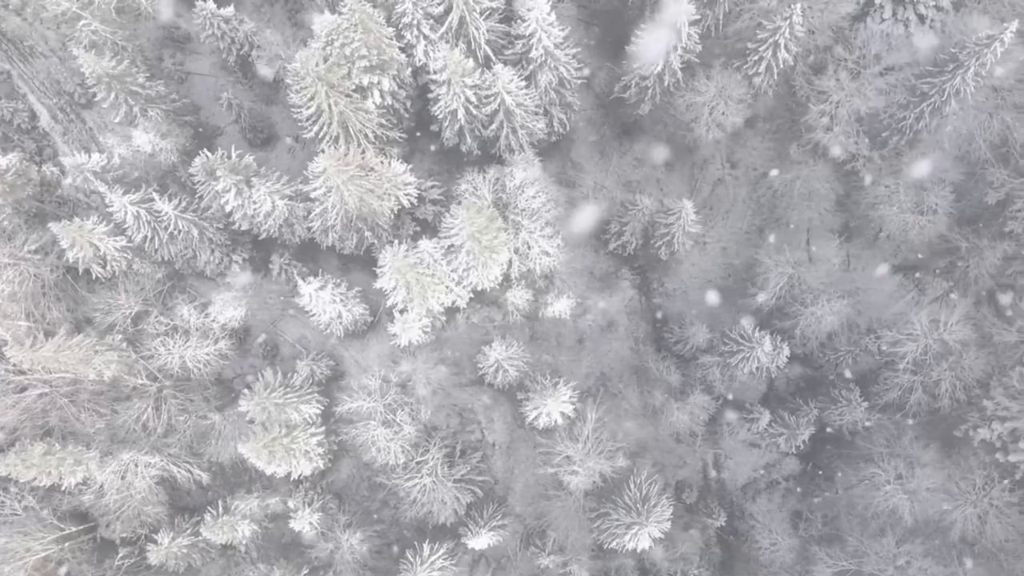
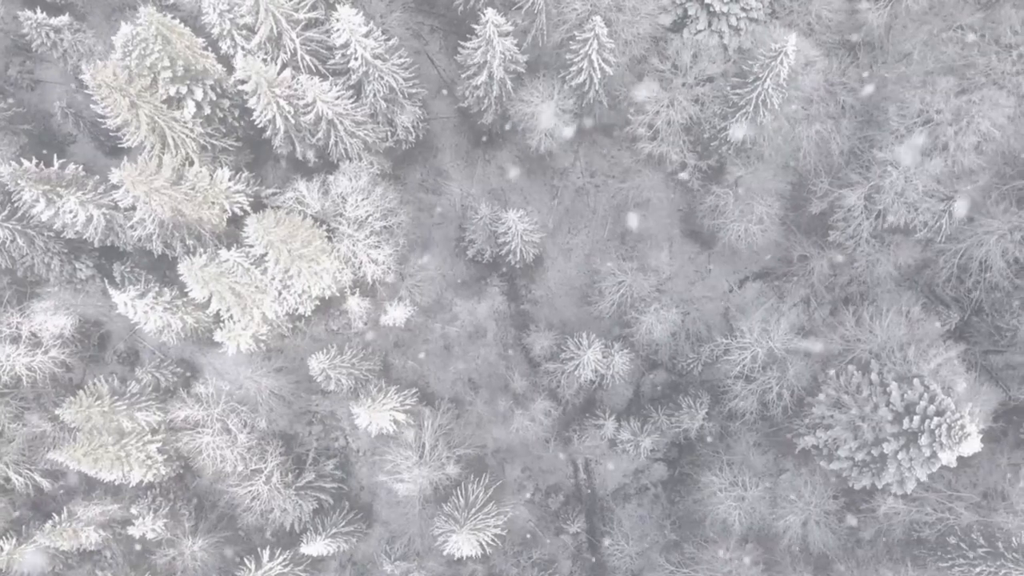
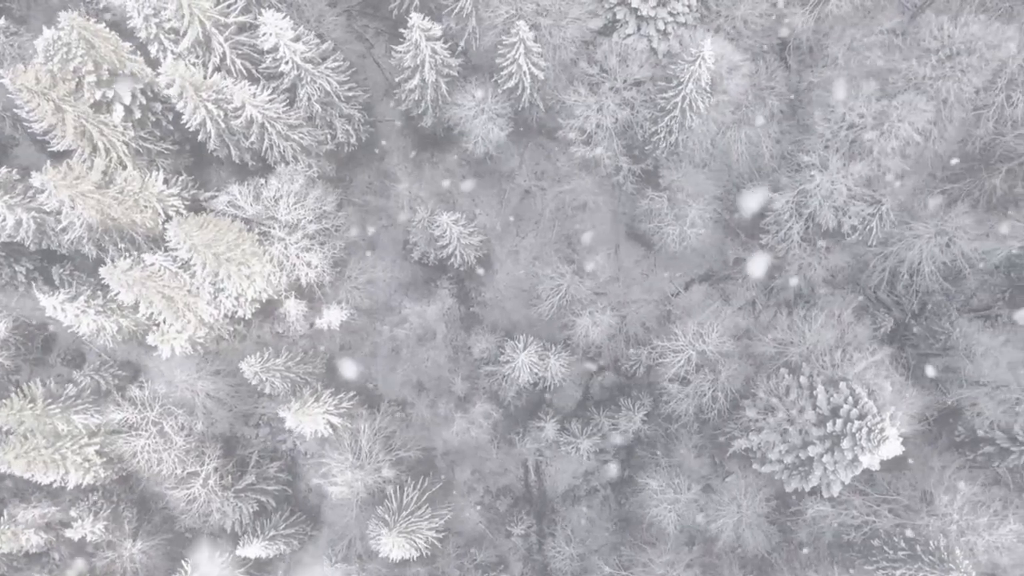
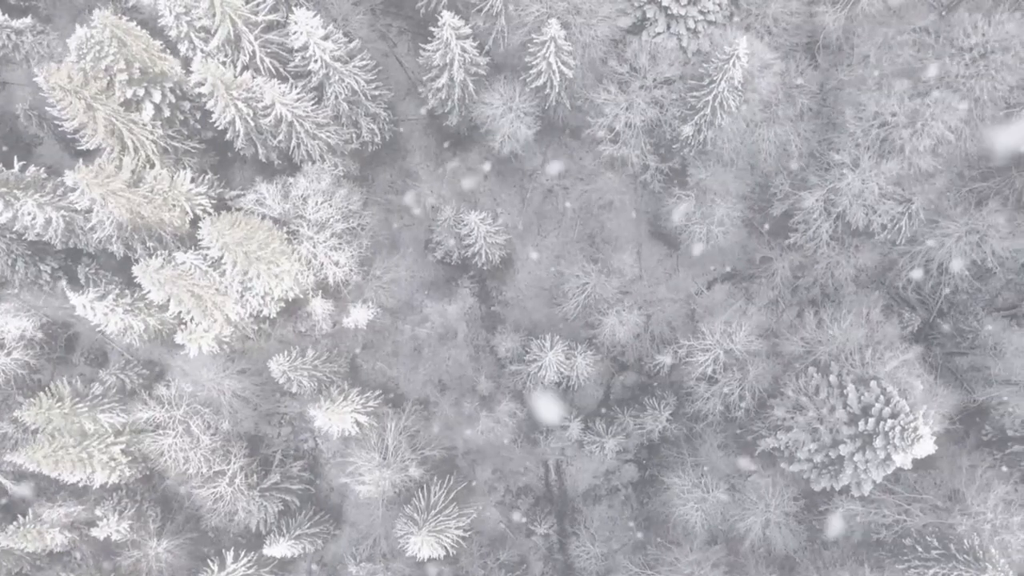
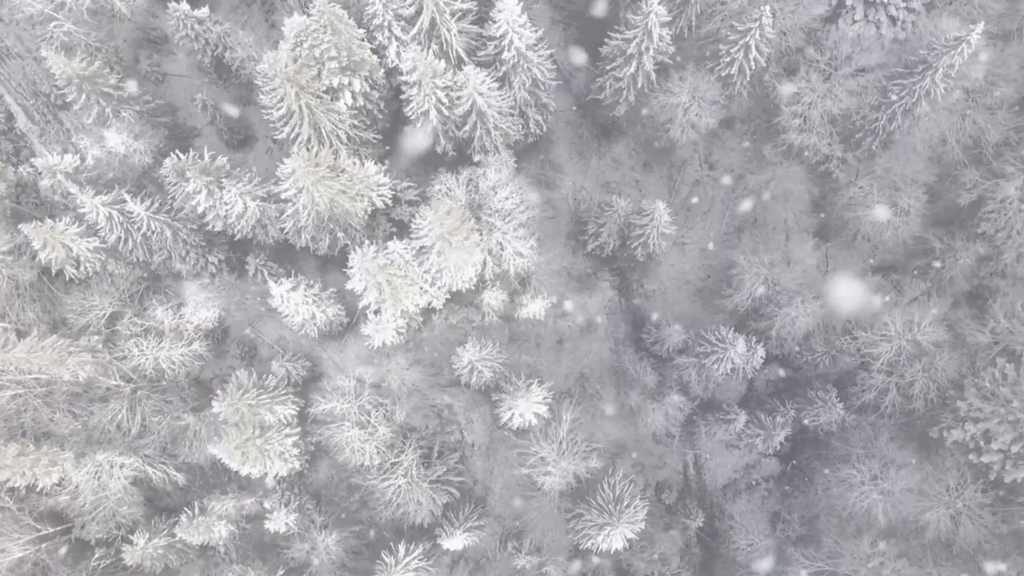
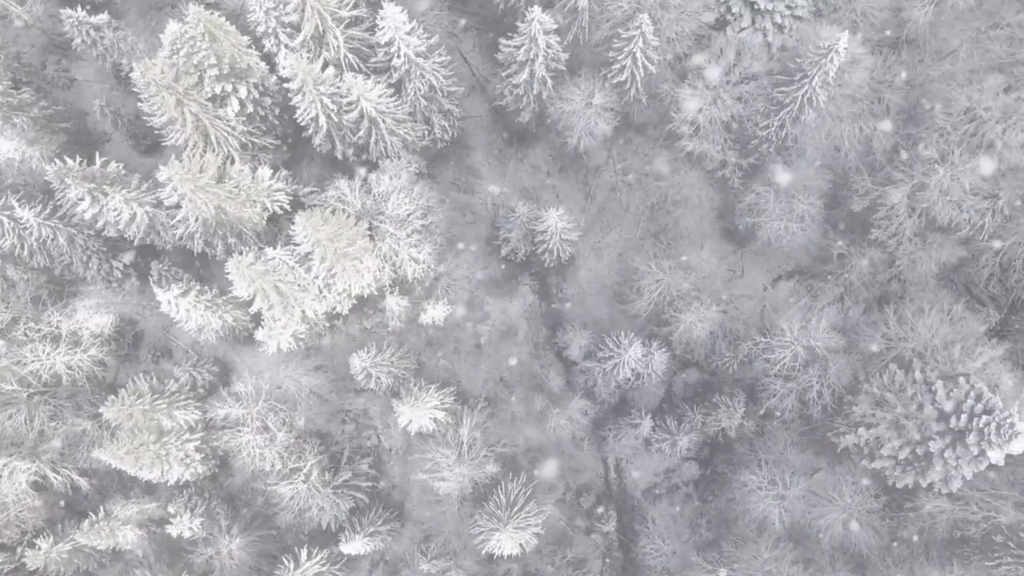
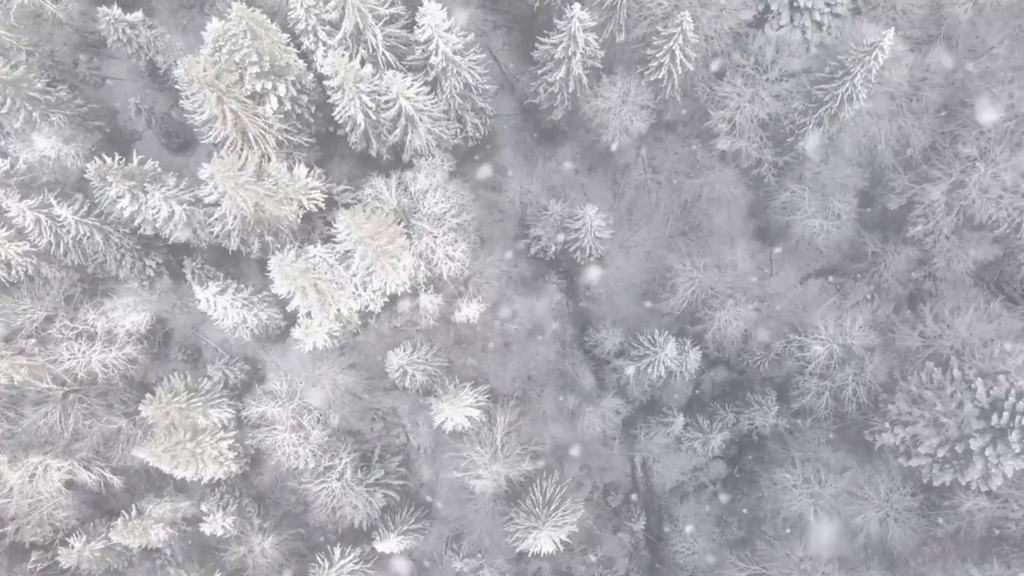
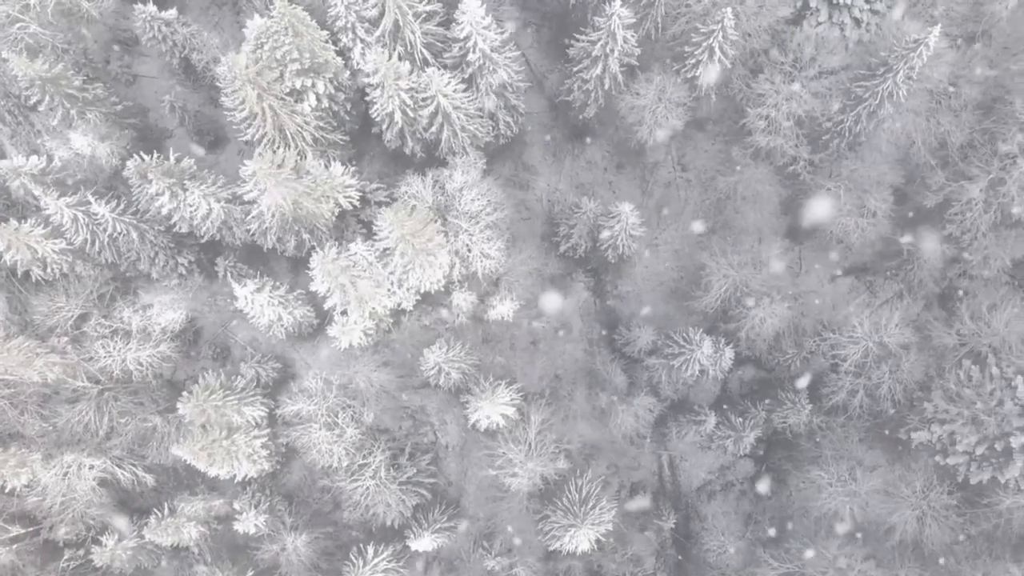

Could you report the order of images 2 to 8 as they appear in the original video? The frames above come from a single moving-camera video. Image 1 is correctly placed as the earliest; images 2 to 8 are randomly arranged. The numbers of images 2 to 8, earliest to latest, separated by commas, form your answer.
5, 8, 7, 6, 2, 4, 3
